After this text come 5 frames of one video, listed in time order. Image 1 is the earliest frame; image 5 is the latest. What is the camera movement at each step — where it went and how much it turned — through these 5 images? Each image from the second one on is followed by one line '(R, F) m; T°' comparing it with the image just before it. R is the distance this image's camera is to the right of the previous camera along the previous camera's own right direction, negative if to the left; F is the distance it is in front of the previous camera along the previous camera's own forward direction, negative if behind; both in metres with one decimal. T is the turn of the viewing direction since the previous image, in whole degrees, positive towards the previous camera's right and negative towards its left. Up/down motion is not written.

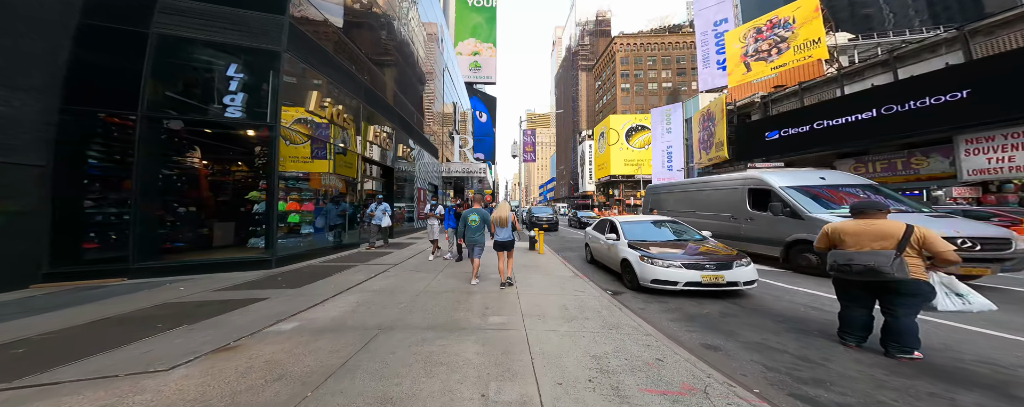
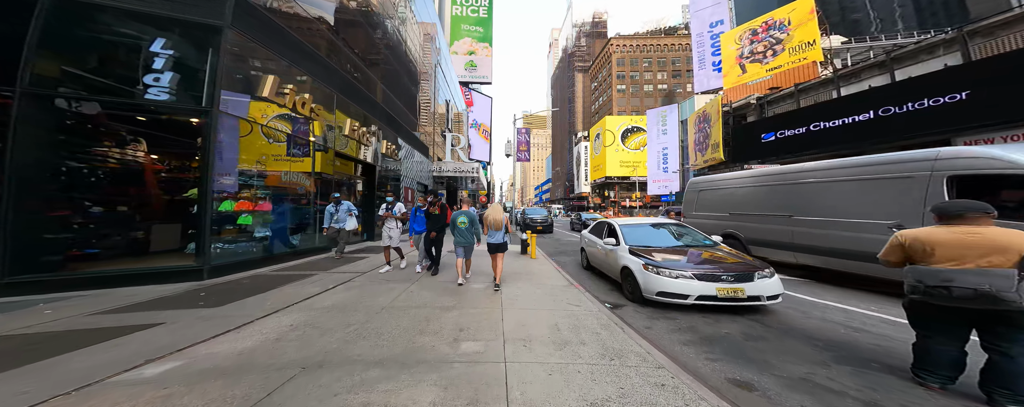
(+0.2, +0.7) m; +1°
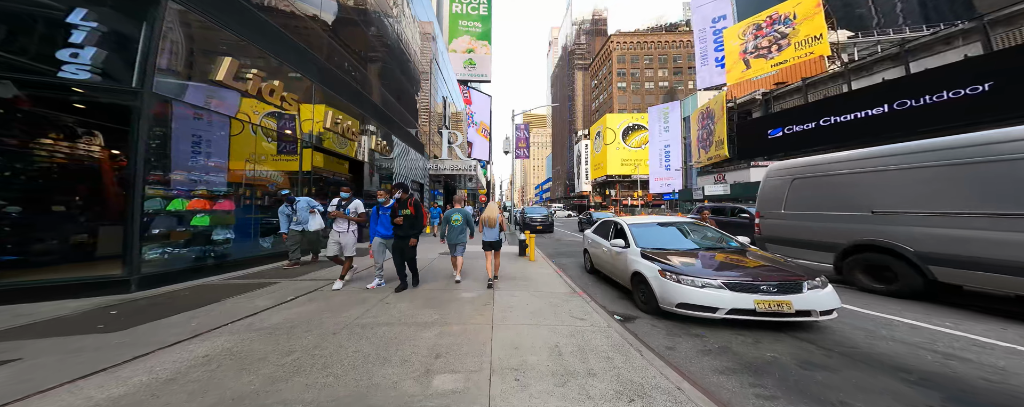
(+0.1, +0.7) m; 0°
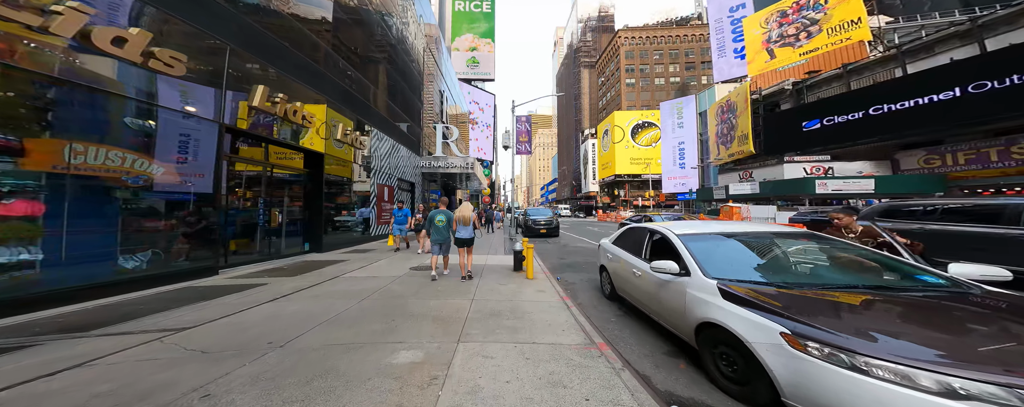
(+0.3, +2.0) m; -1°
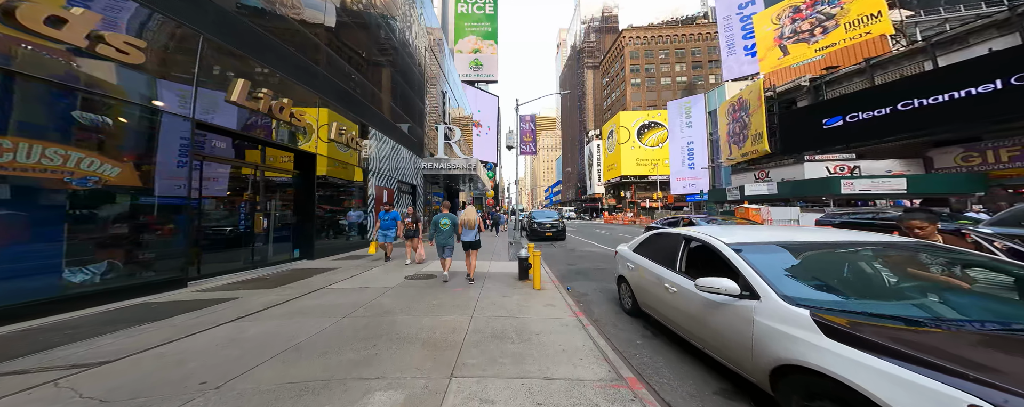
(0.0, +0.6) m; -1°
